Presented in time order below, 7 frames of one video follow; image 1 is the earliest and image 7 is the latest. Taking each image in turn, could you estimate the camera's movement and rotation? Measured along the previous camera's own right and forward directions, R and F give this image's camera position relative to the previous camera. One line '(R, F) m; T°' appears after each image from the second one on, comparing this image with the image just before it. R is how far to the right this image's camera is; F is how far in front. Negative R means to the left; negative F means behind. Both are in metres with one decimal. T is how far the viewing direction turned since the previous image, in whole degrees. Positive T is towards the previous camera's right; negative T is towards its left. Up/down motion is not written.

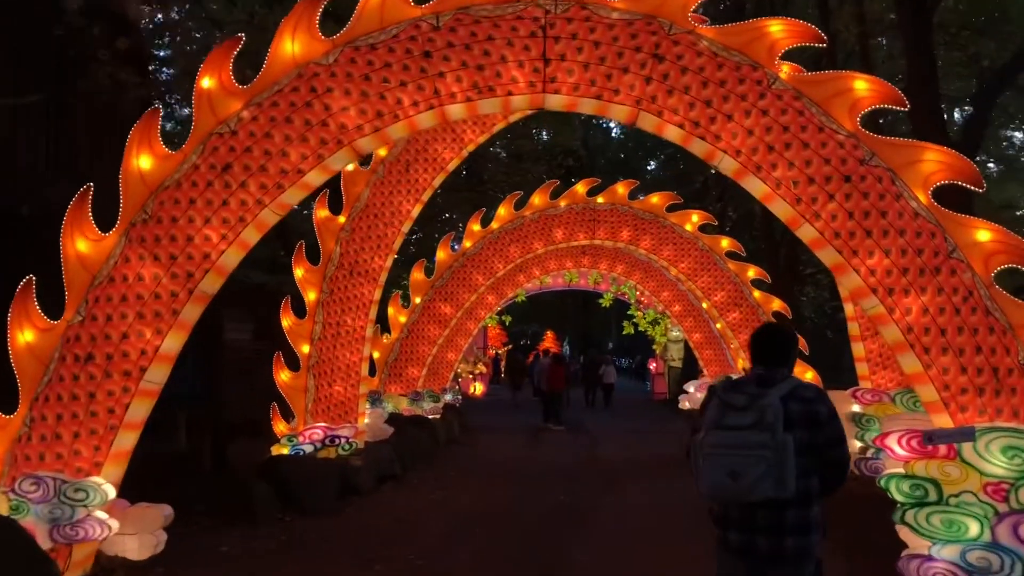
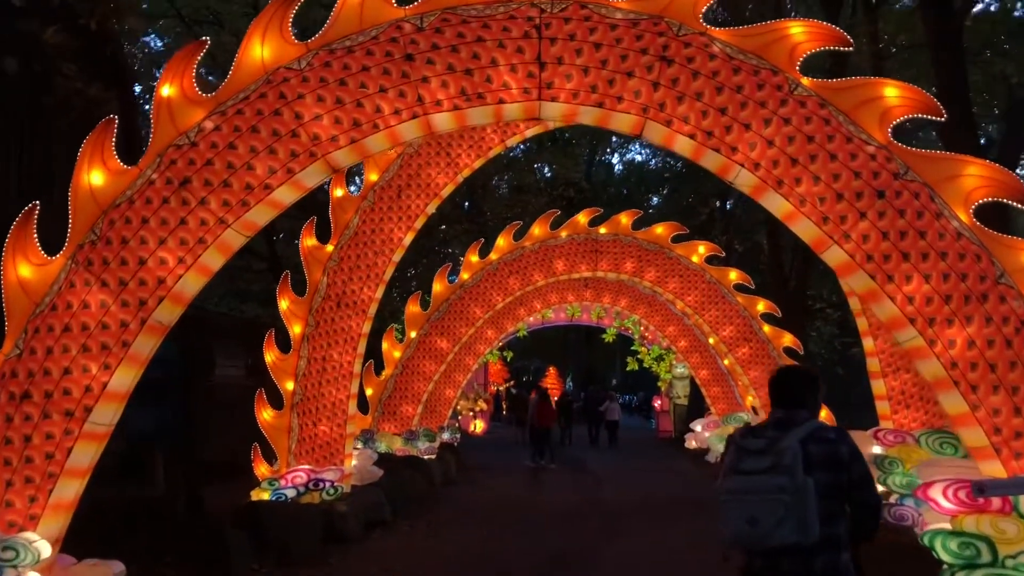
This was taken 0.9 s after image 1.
(+0.1, +0.7) m; 0°
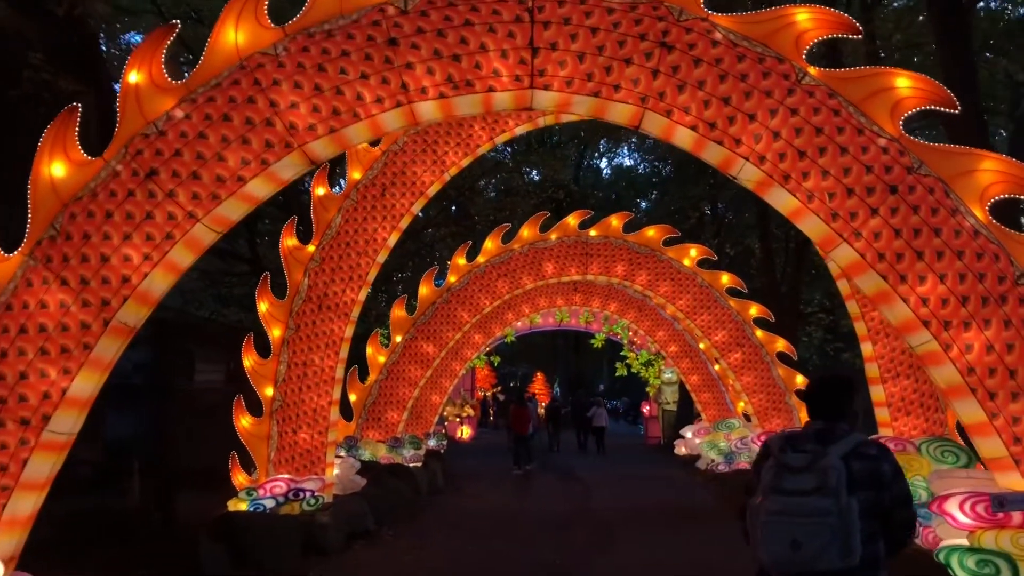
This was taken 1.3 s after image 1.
(0.0, +0.3) m; +1°
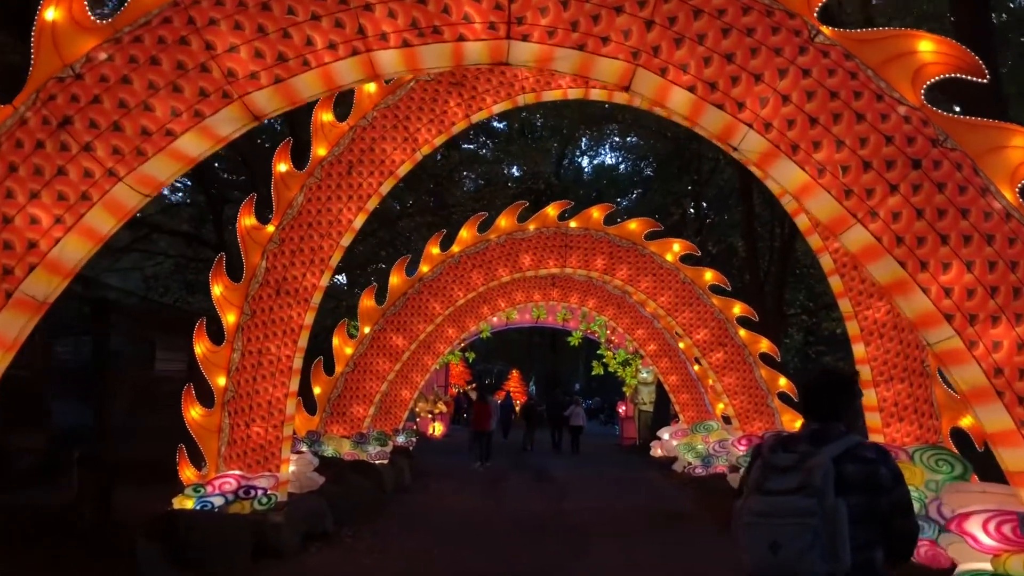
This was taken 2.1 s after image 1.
(+0.1, +0.7) m; +1°
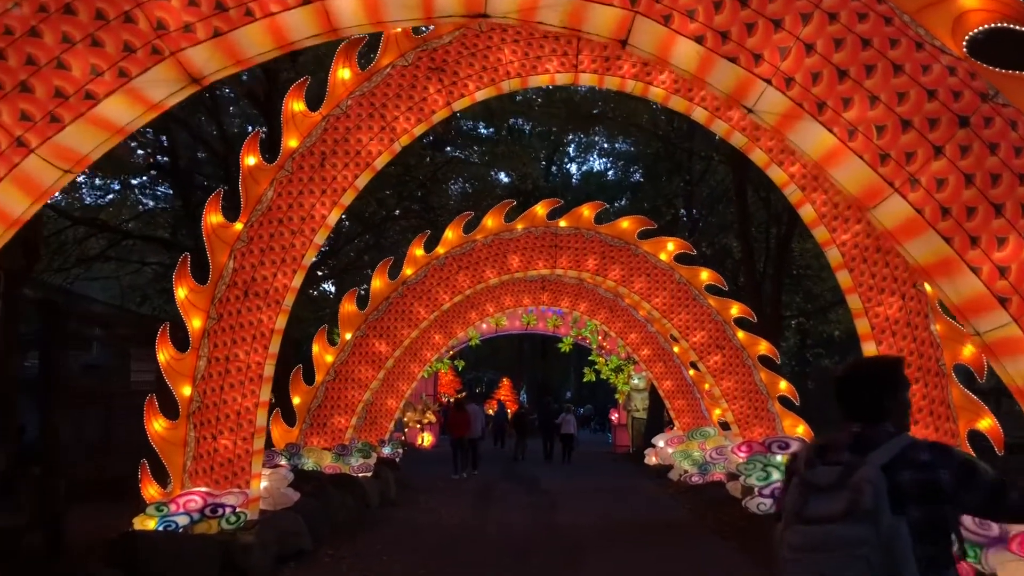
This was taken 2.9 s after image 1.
(0.0, +0.7) m; +1°
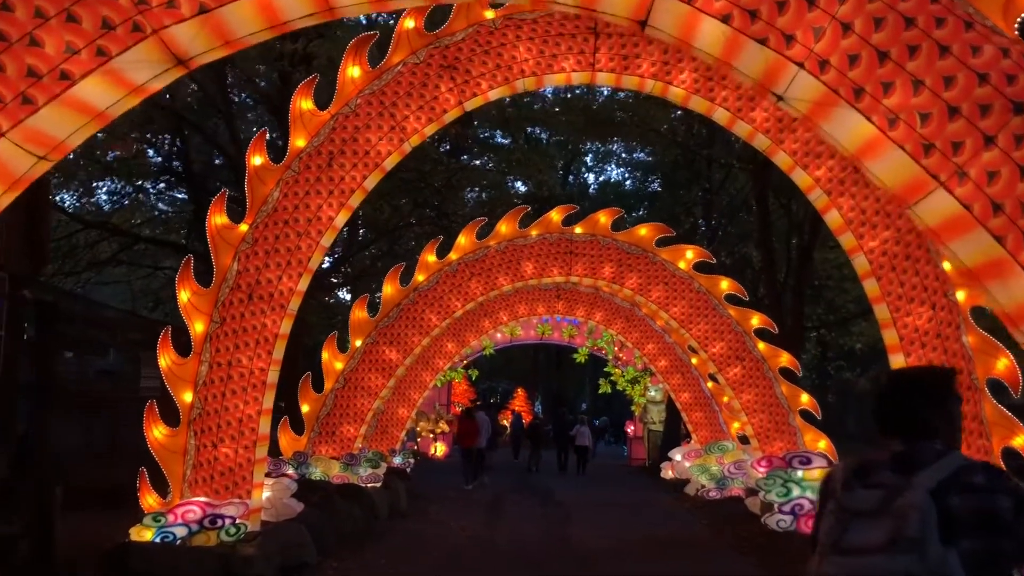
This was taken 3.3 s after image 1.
(0.0, +0.3) m; -1°
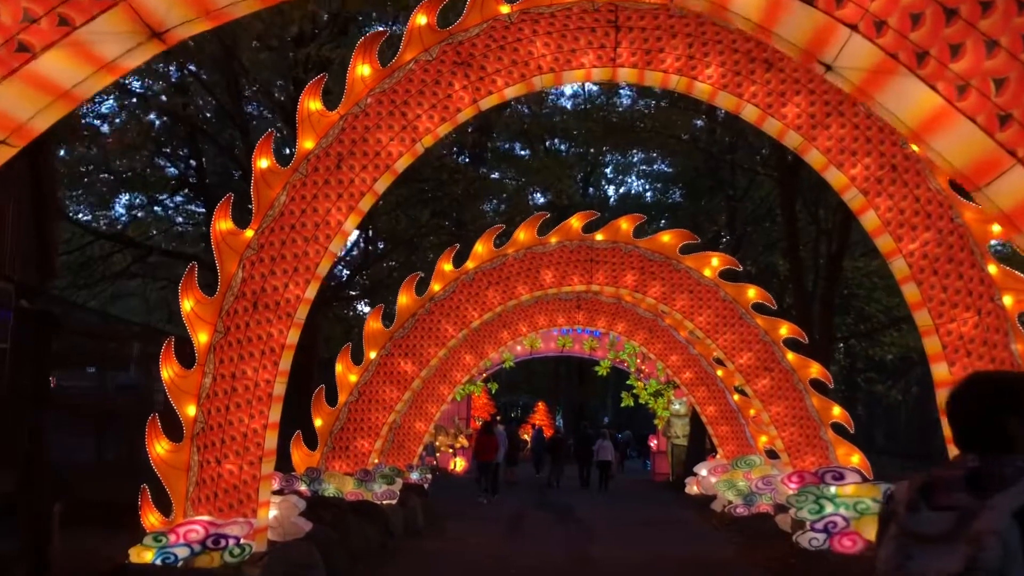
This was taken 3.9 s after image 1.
(0.0, +0.4) m; -1°
